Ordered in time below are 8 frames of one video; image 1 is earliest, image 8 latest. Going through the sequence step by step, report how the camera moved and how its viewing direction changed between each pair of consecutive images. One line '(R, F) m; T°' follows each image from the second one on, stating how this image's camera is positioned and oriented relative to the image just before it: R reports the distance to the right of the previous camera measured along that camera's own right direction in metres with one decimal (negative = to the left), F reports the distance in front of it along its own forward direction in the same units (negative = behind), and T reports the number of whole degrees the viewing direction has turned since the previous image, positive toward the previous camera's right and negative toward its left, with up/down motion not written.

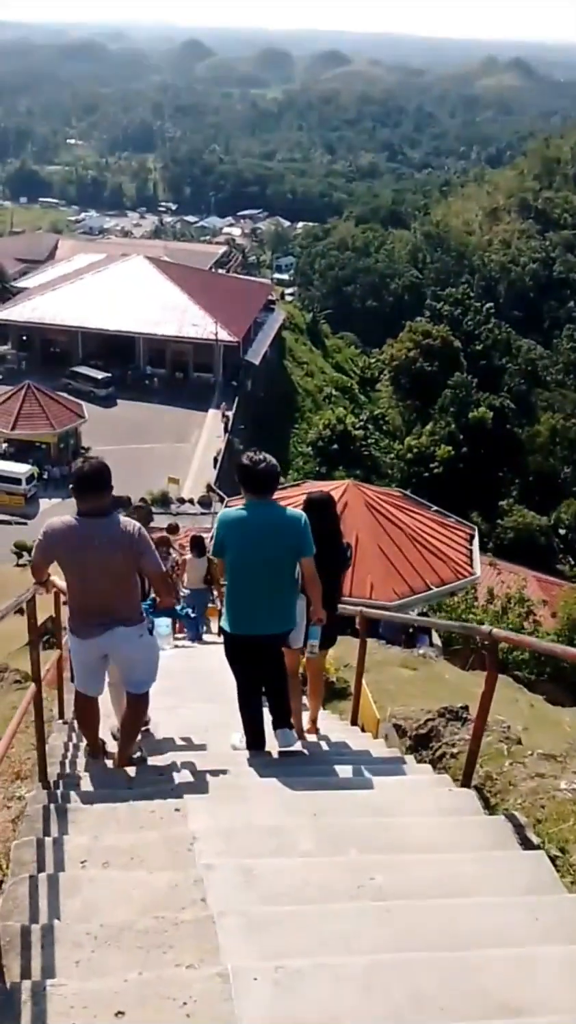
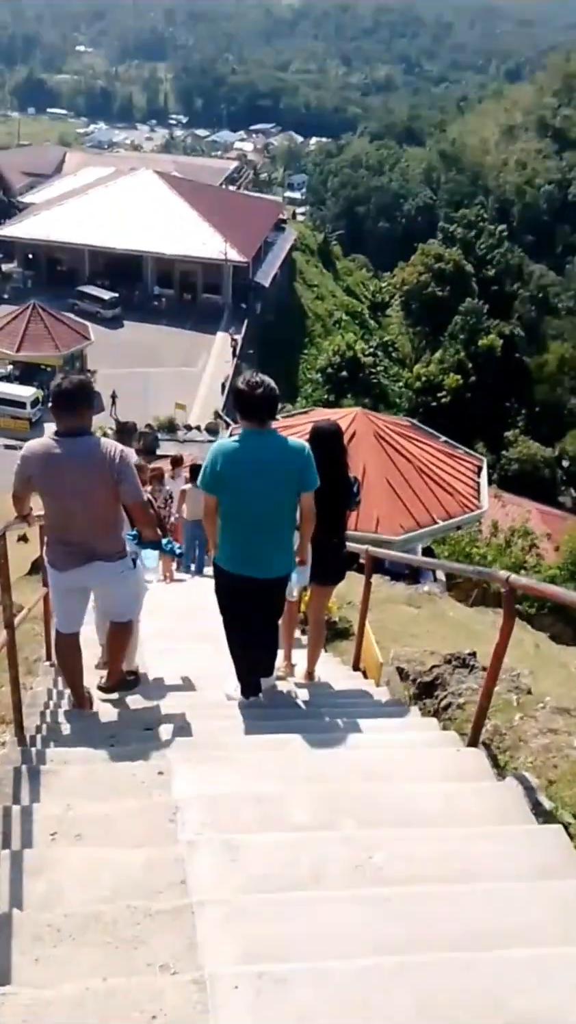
(0.0, +0.2) m; 0°
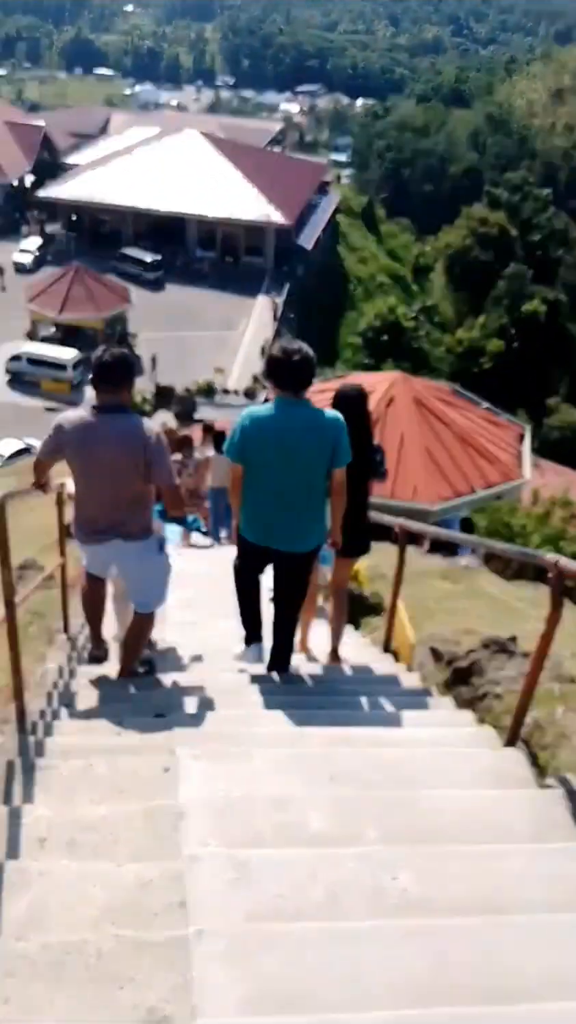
(0.0, +0.2) m; -2°
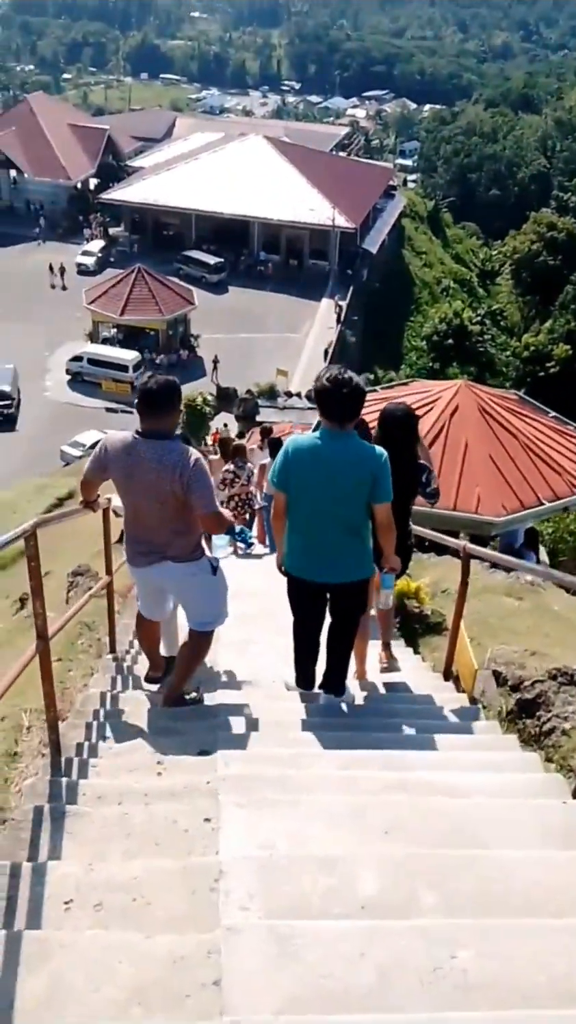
(0.0, +0.1) m; -3°
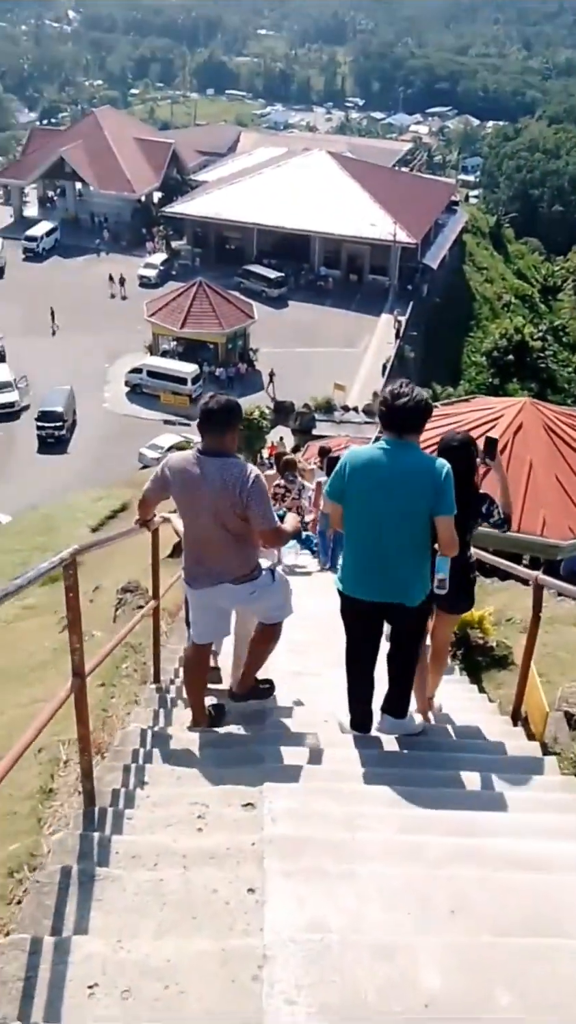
(0.0, +0.2) m; -3°
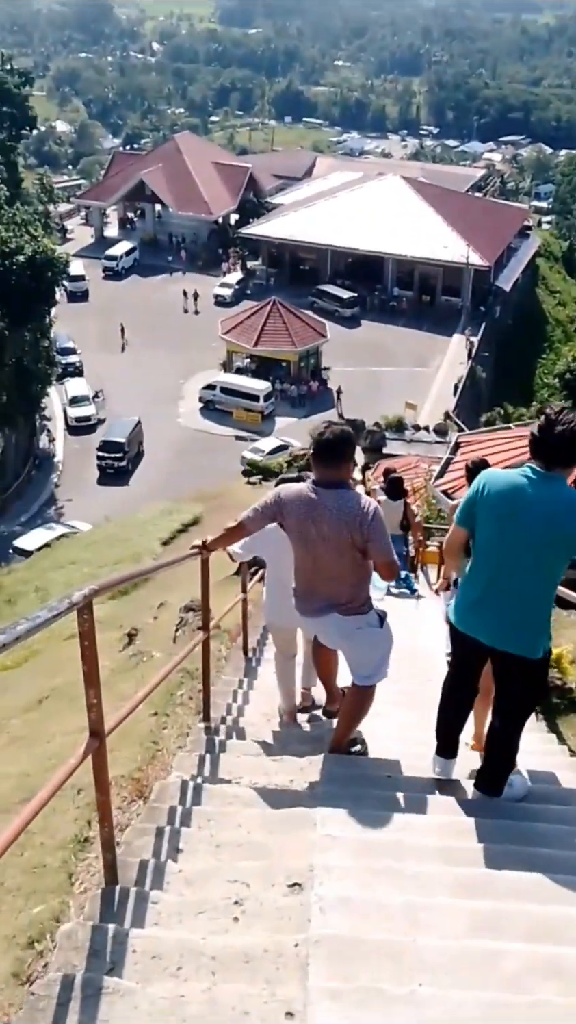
(0.0, +0.2) m; -4°
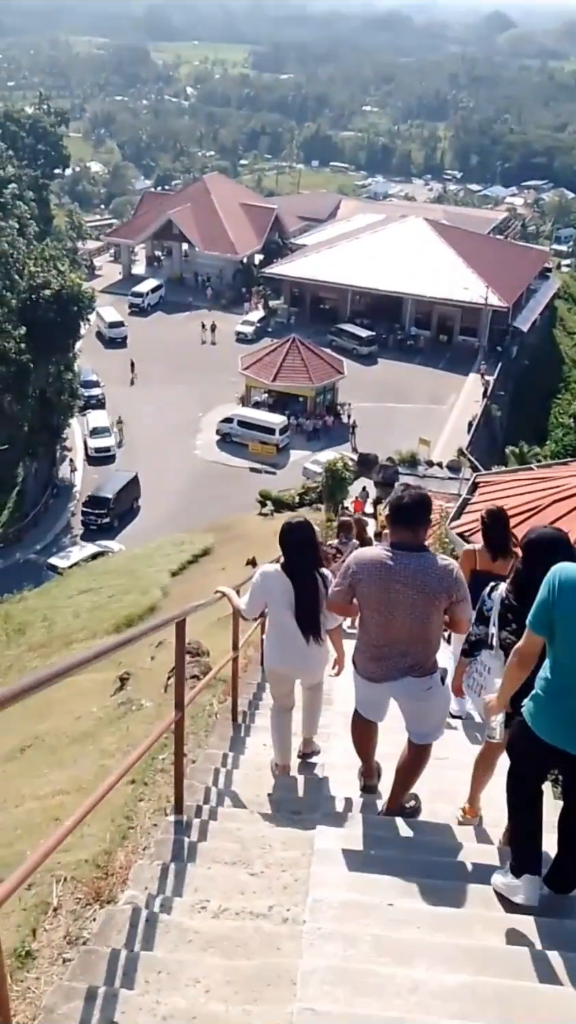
(+0.2, -0.8) m; -1°
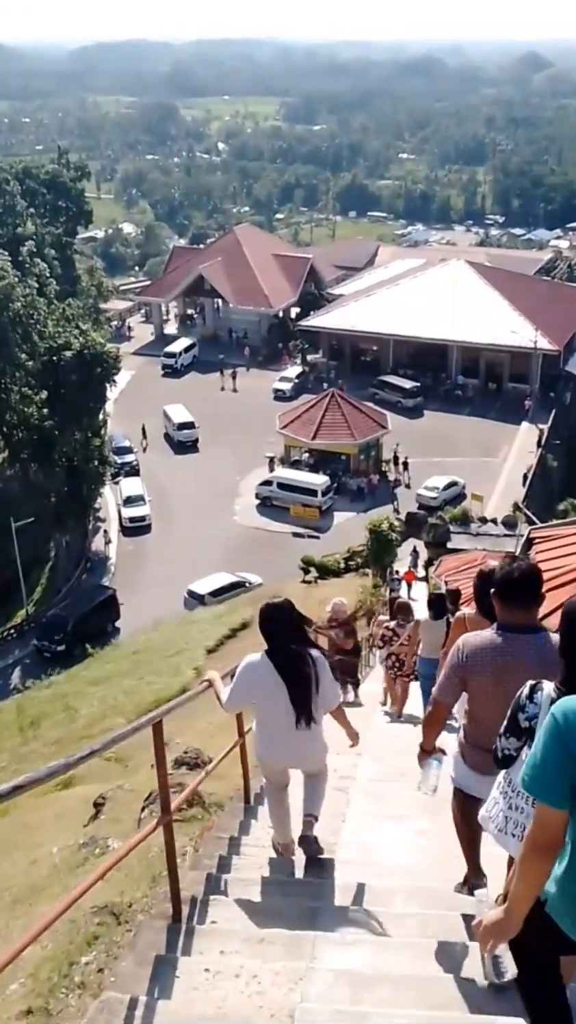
(+0.3, +4.4) m; -3°
